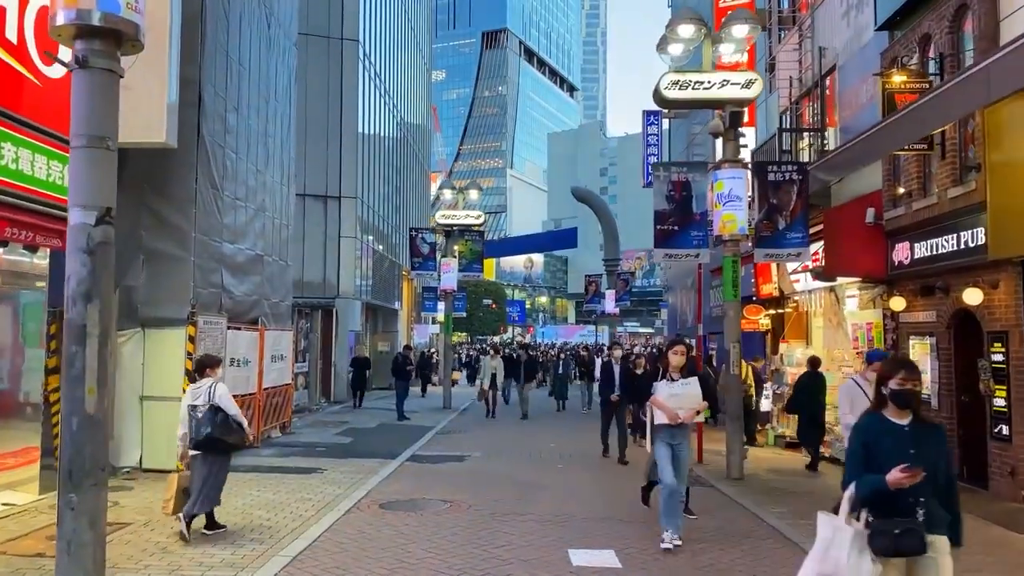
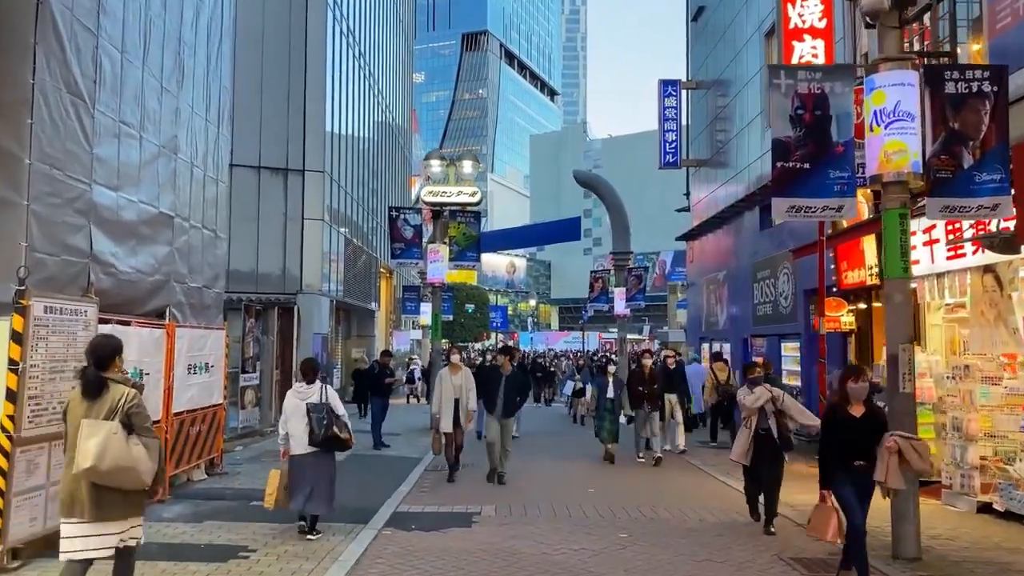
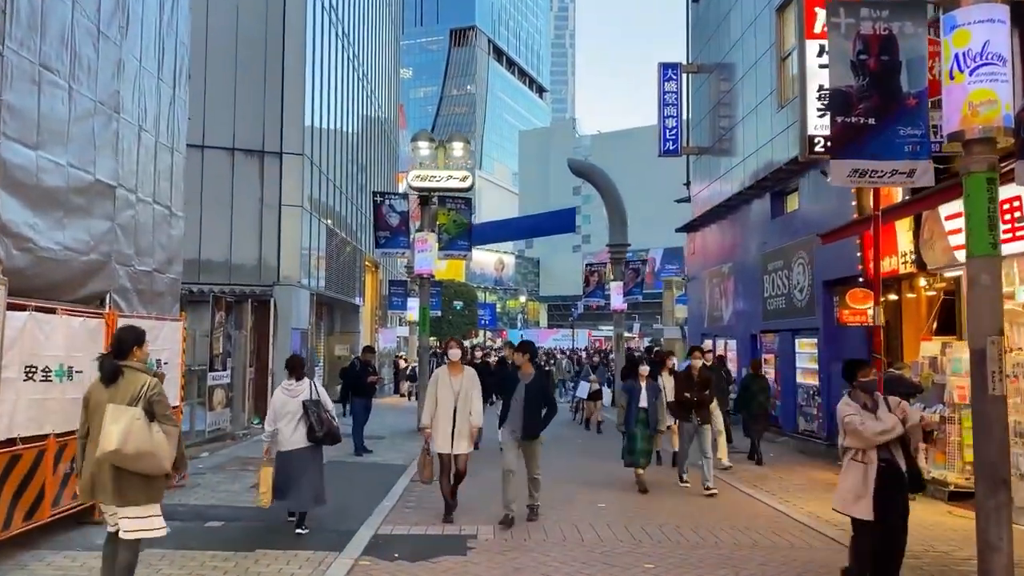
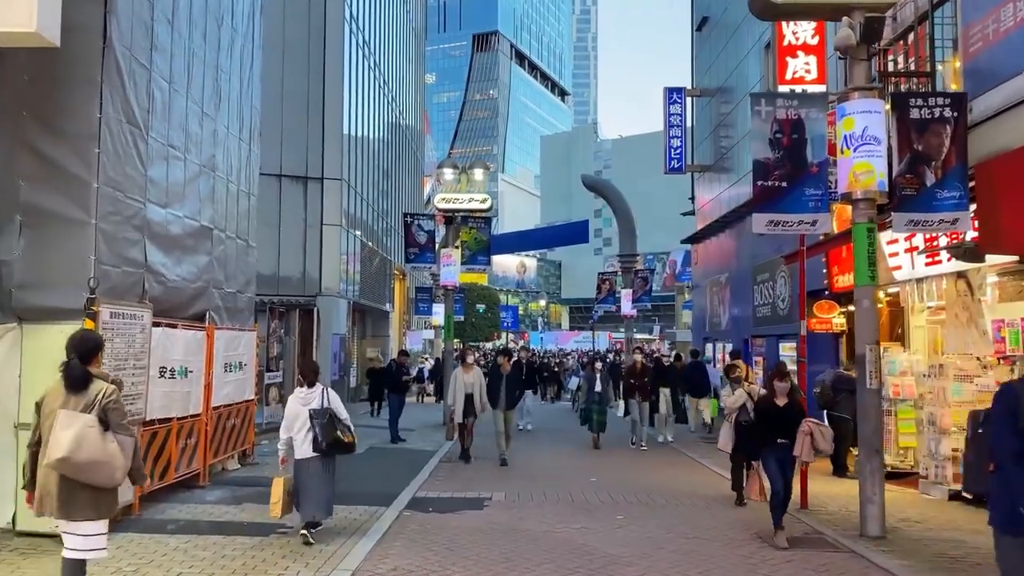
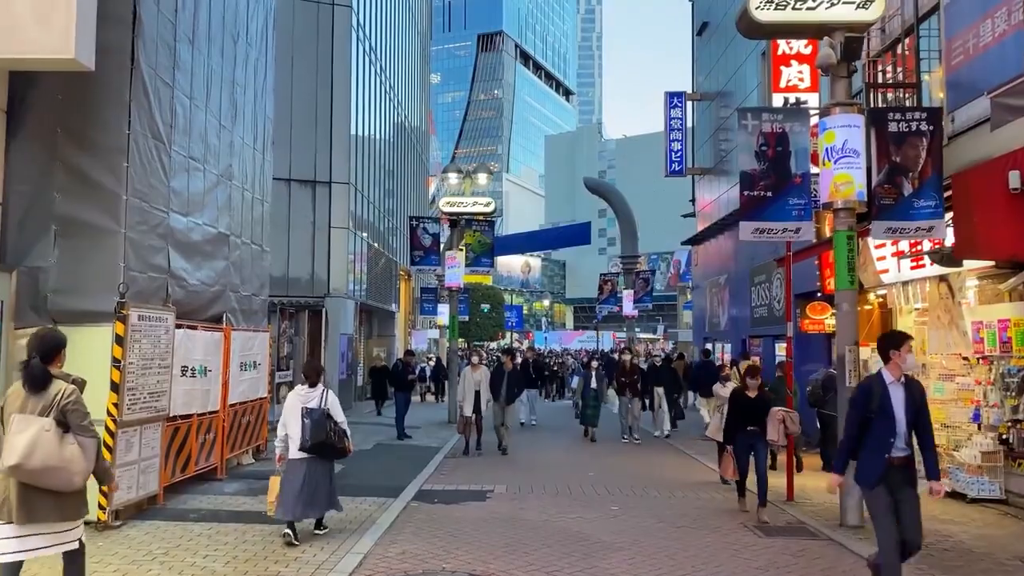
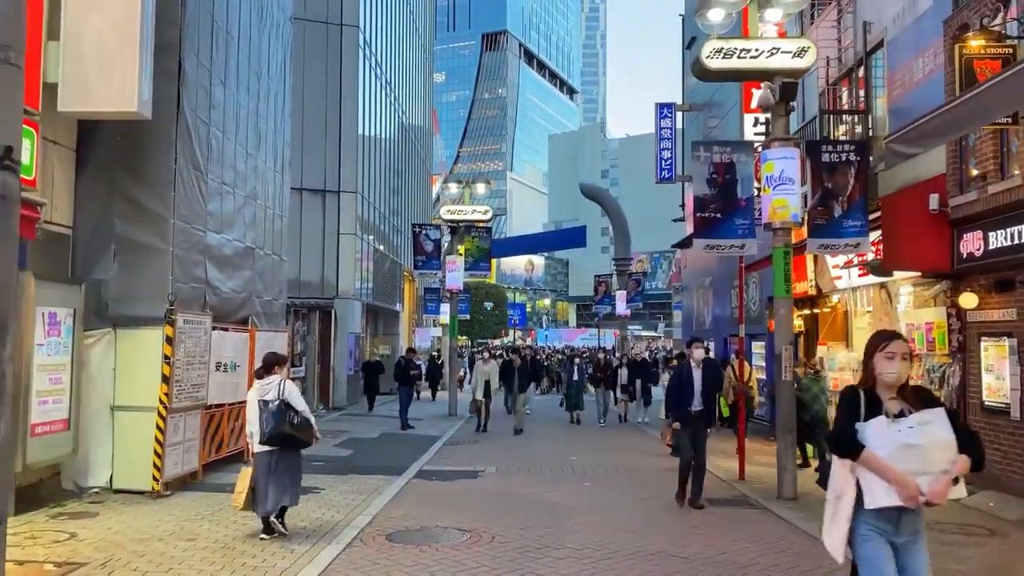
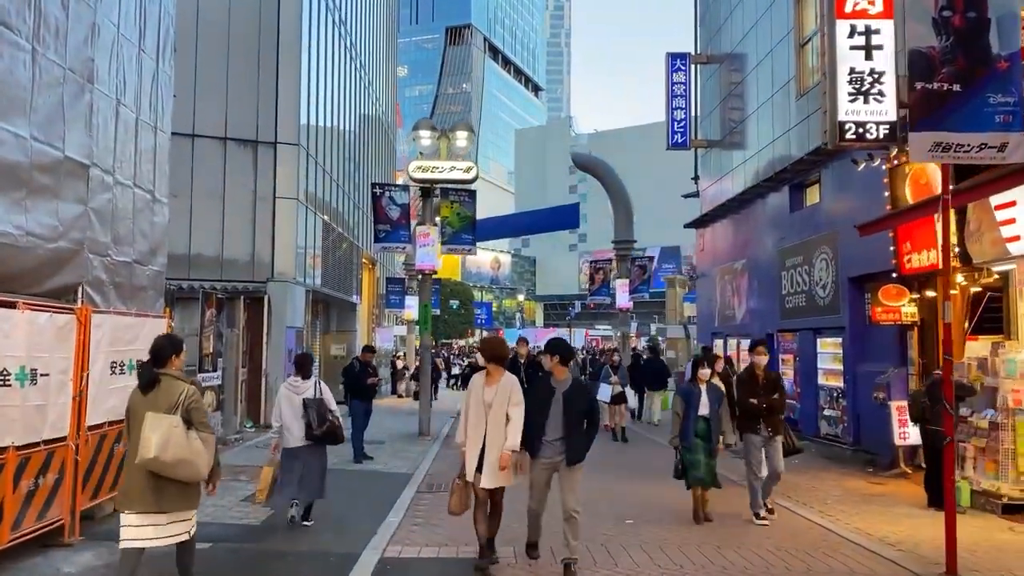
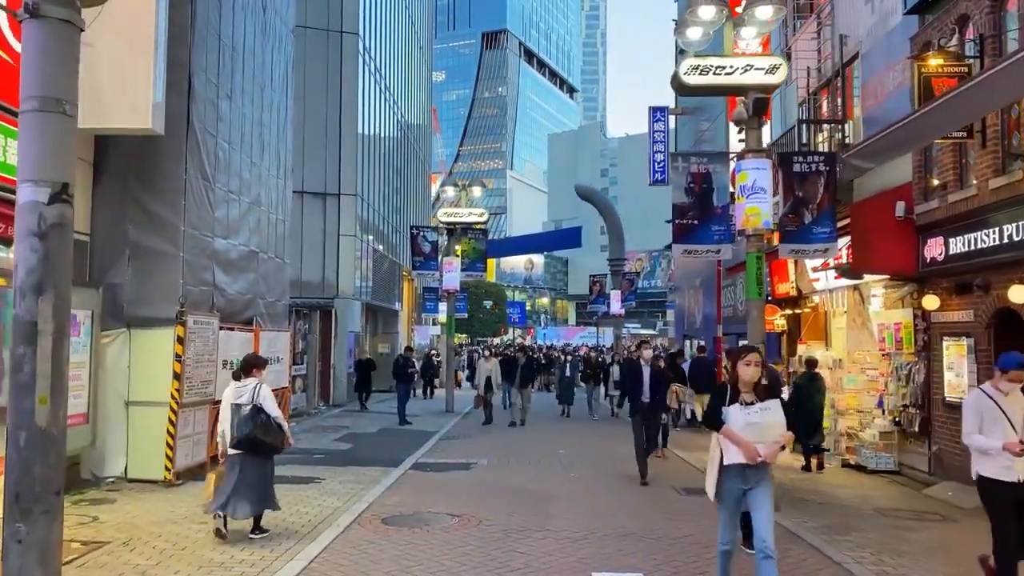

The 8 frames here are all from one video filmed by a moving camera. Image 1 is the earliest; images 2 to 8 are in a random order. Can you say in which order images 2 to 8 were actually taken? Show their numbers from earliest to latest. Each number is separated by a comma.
8, 6, 5, 4, 2, 3, 7
